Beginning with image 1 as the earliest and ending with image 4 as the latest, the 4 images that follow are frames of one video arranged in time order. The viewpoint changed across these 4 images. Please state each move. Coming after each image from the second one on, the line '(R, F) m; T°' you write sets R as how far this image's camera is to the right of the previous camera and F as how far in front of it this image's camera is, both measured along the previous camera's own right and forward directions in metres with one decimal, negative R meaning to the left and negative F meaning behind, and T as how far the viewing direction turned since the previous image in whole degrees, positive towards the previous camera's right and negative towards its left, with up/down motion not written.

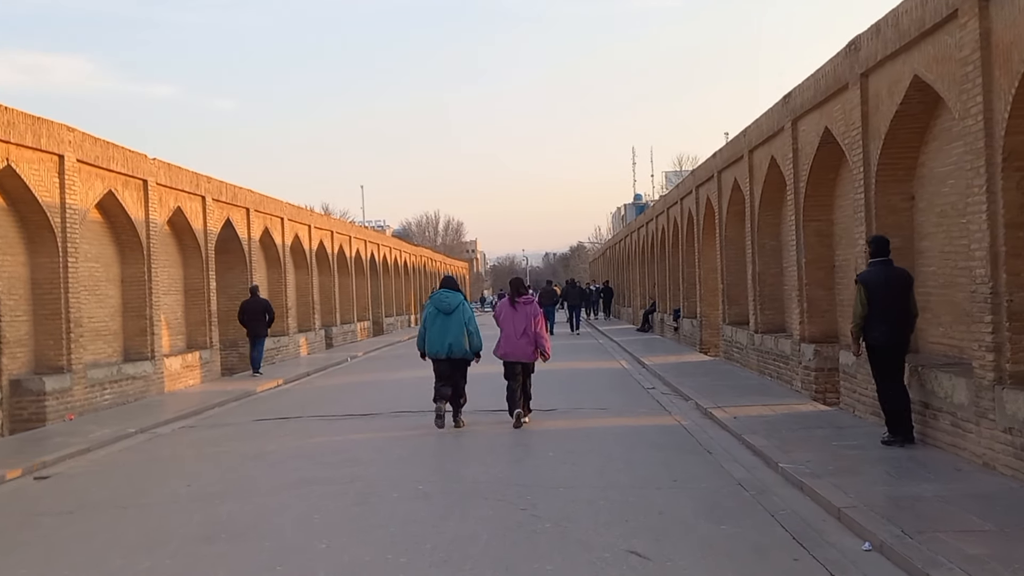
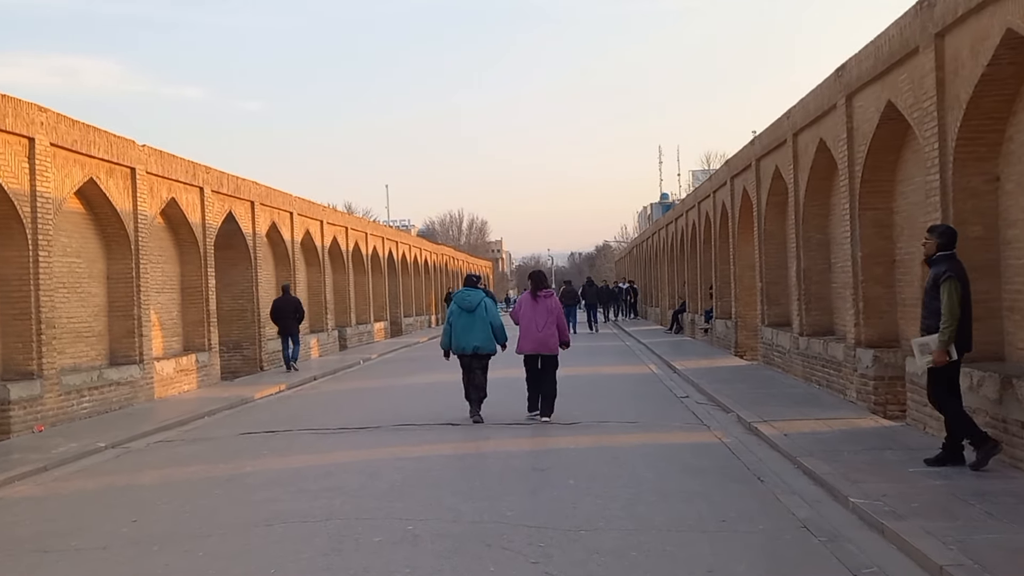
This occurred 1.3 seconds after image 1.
(+0.1, +1.3) m; -1°
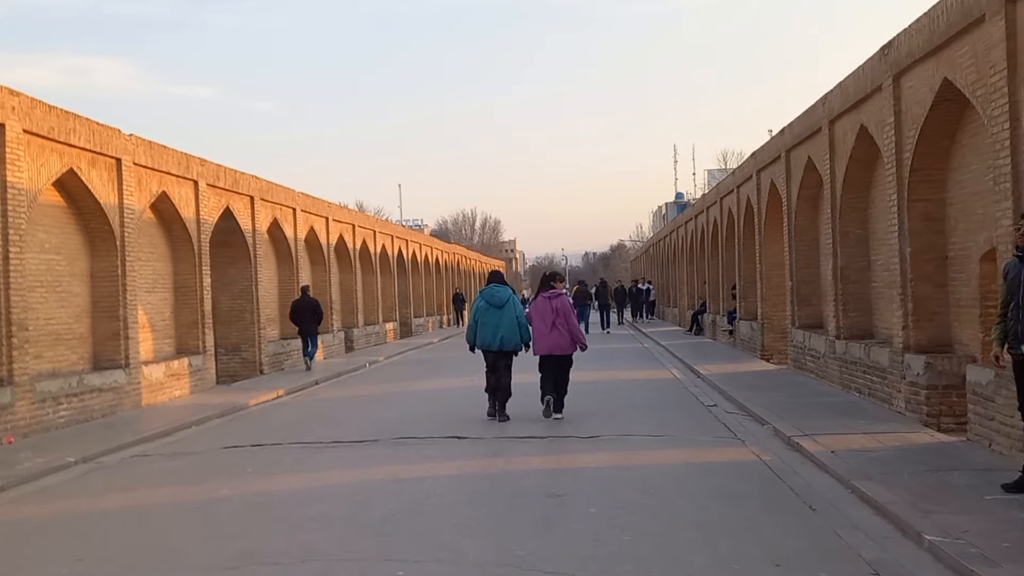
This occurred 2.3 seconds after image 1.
(0.0, +0.9) m; -1°
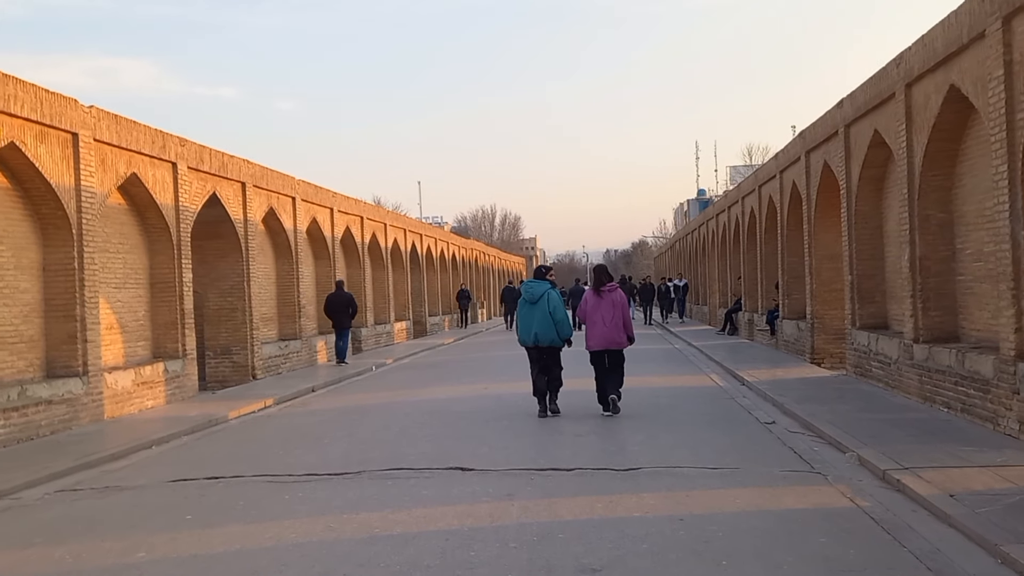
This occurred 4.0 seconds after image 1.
(0.0, +1.8) m; -1°
